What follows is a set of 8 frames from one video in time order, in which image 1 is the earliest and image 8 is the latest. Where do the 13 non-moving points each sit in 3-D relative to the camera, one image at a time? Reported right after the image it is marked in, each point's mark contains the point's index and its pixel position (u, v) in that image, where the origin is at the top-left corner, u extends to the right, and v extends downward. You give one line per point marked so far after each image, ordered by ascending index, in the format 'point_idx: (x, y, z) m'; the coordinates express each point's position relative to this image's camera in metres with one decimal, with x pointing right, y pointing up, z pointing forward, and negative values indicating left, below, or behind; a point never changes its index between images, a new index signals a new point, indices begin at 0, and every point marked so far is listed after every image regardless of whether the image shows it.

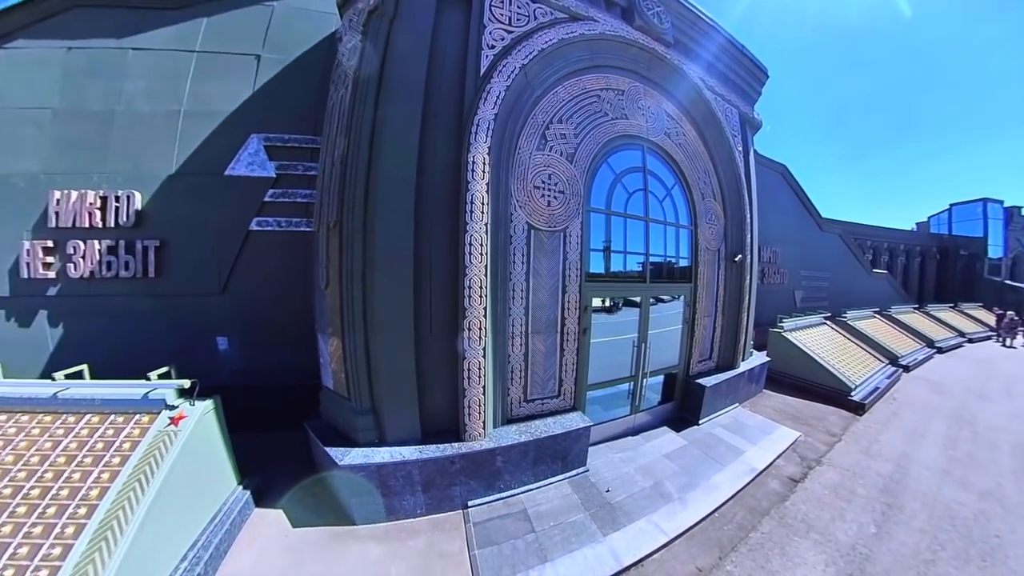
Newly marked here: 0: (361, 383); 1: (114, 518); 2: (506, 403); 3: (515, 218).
0: (-1.4, -0.9, +3.3) m
1: (-2.2, -1.3, +1.9) m
2: (-0.1, -1.3, +3.8) m
3: (+0.1, +0.7, +3.7) m
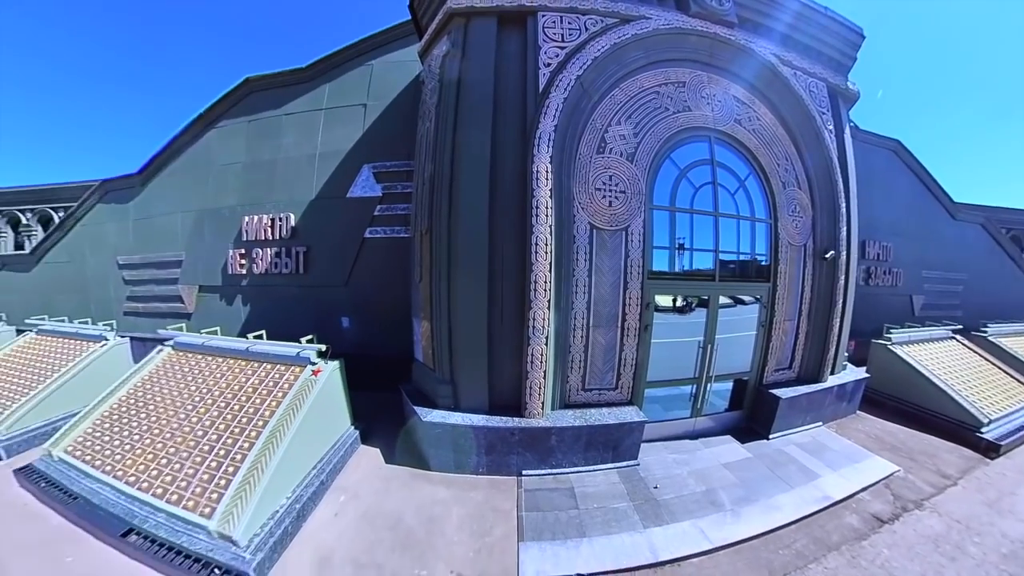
0: (-0.8, -0.9, +4.0) m
1: (-1.9, -1.2, +2.9) m
2: (+0.6, -1.2, +4.0) m
3: (+0.8, +0.8, +3.8) m
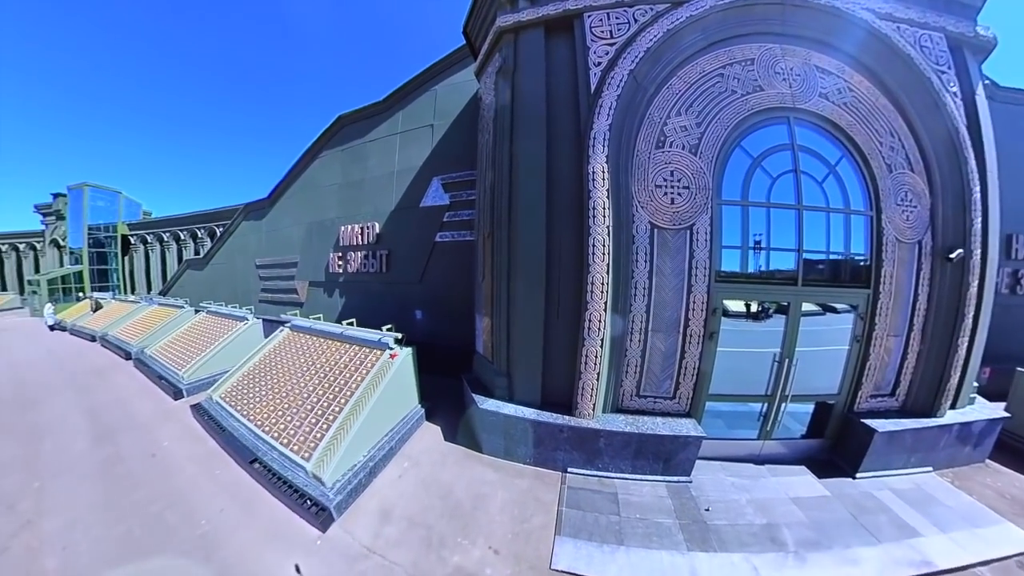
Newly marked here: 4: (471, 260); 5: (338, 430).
0: (-0.1, -0.8, +4.3) m
1: (-1.6, -1.2, +3.5) m
2: (+1.3, -1.2, +3.9) m
3: (+1.4, +0.8, +3.6) m
4: (-0.6, +0.4, +4.7) m
5: (-1.7, -1.4, +3.3) m
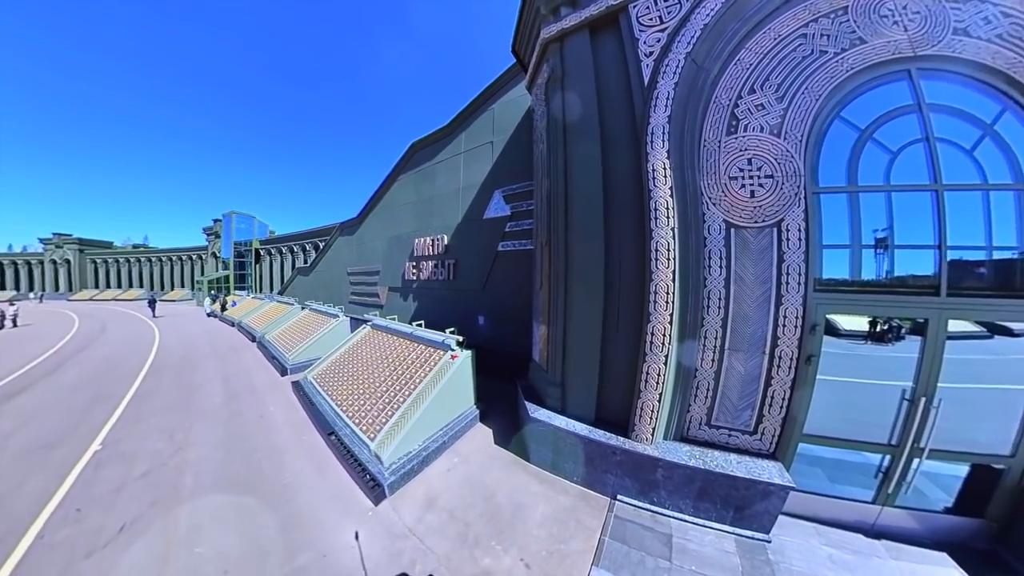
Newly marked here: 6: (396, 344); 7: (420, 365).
0: (+0.6, -0.9, +4.2) m
1: (-1.0, -1.2, +3.9) m
2: (+1.8, -1.4, +3.4) m
3: (+1.9, +0.7, +3.2) m
4: (+0.2, +0.3, +4.7) m
5: (-1.3, -1.5, +3.7) m
6: (-1.8, -0.8, +4.9) m
7: (-1.2, -1.0, +4.3) m
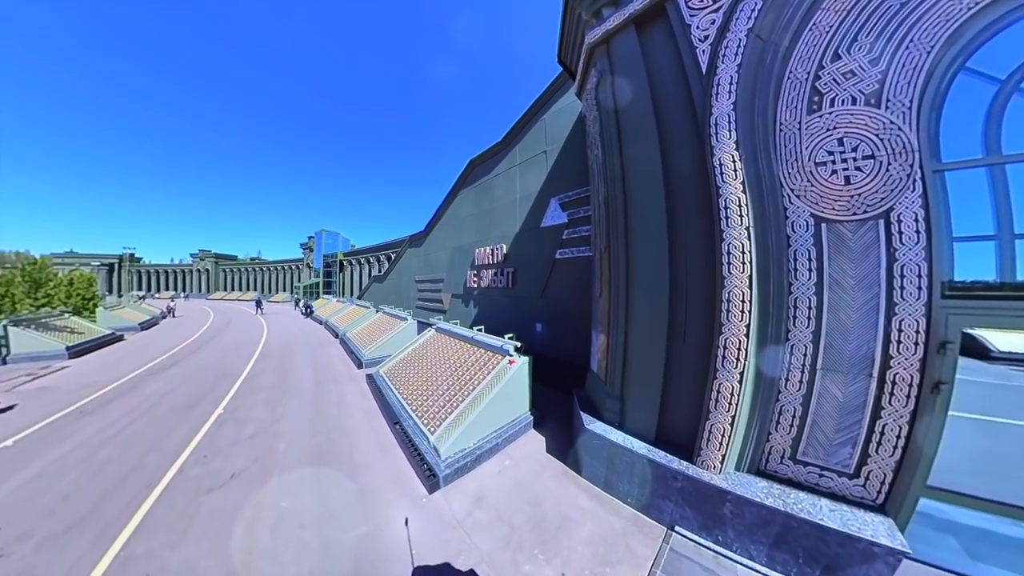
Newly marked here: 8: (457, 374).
0: (+1.2, -1.0, +4.0) m
1: (-0.4, -1.3, +4.1) m
2: (+2.2, -1.4, +2.9) m
3: (+2.2, +0.6, +2.7) m
4: (+1.1, +0.2, +4.6) m
5: (-0.7, -1.5, +4.0) m
6: (-0.8, -0.9, +5.3) m
7: (-0.4, -1.1, +4.6) m
8: (-0.8, -1.2, +4.7) m
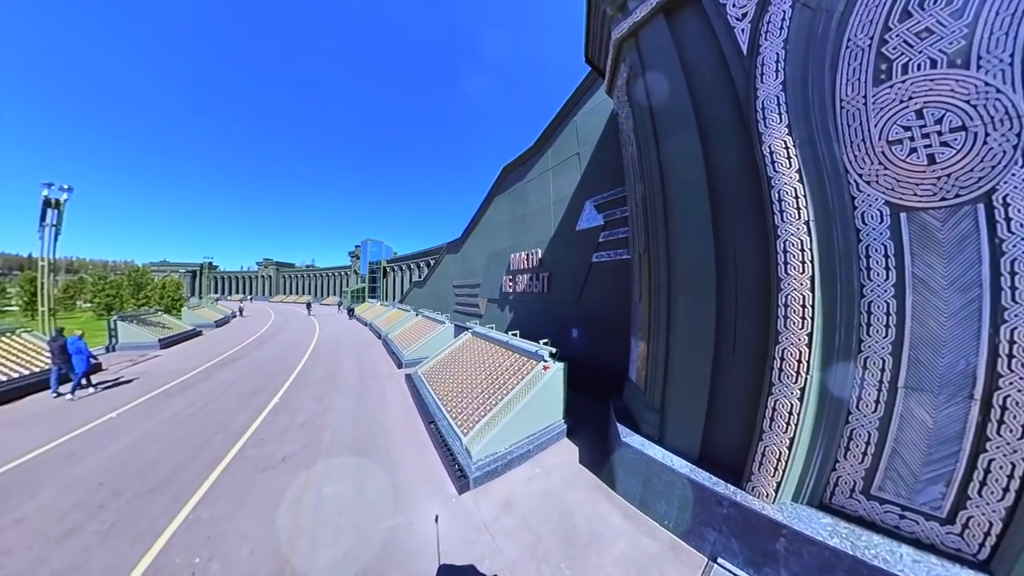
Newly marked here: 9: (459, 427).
0: (+1.6, -1.1, +3.7) m
1: (0.0, -1.4, +4.1) m
2: (+2.3, -1.4, +2.5) m
3: (+2.3, +0.6, +2.3) m
4: (+1.5, +0.1, +4.4) m
5: (-0.3, -1.6, +4.0) m
6: (-0.2, -1.0, +5.3) m
7: (0.0, -1.2, +4.6) m
8: (-0.3, -1.3, +4.7) m
9: (-0.6, -1.7, +4.2) m
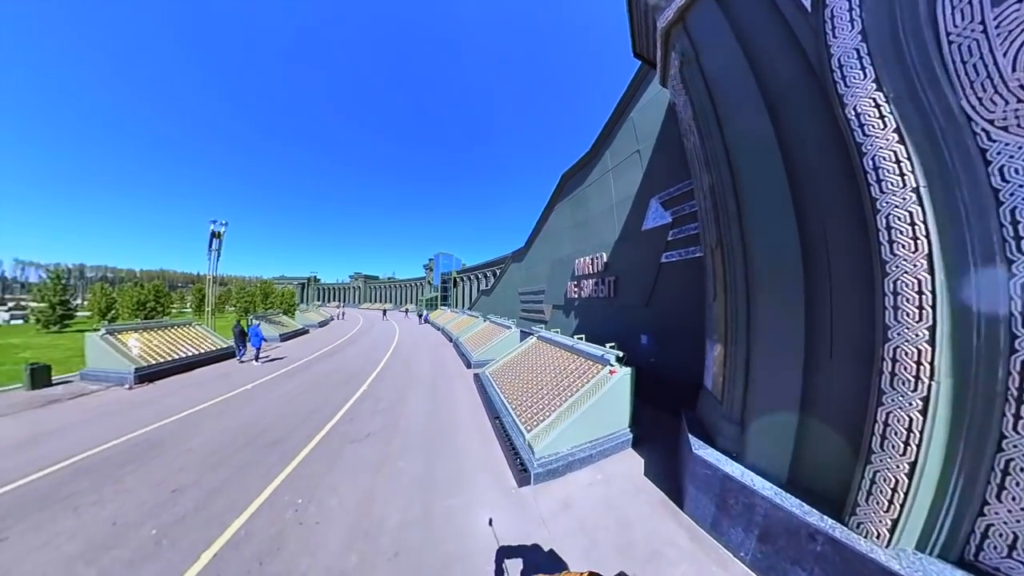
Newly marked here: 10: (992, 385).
0: (+2.1, -1.0, +3.3) m
1: (+0.7, -1.4, +4.0) m
2: (+2.5, -1.3, +1.9) m
3: (+2.5, +0.7, +1.8) m
4: (+2.3, +0.1, +4.0) m
5: (+0.4, -1.6, +4.0) m
6: (+0.8, -1.1, +5.3) m
7: (+0.9, -1.2, +4.5) m
8: (+0.6, -1.4, +4.7) m
9: (+0.1, -1.8, +4.3) m
10: (+2.5, -0.6, +1.9) m
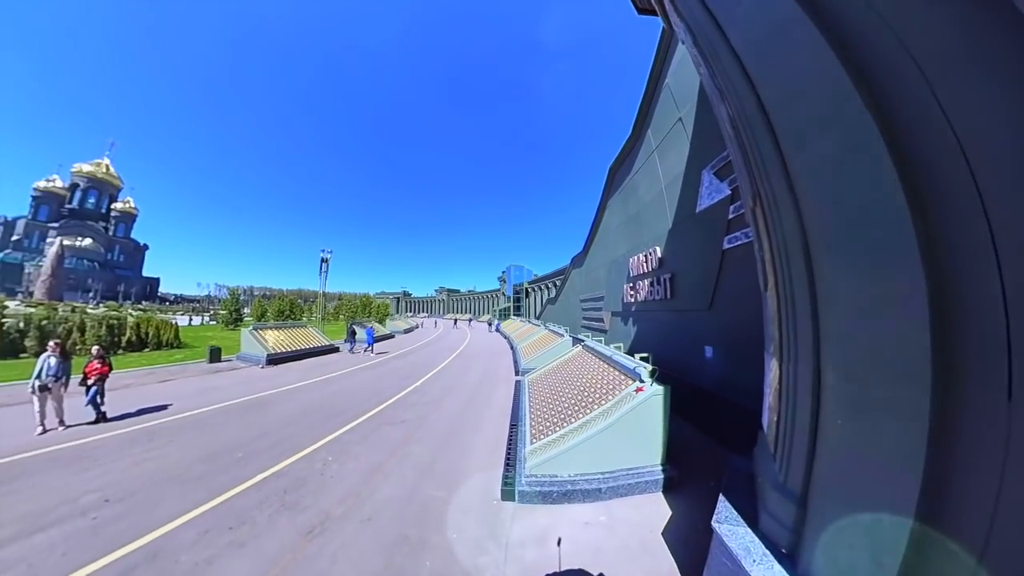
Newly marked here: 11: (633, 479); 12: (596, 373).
0: (+1.6, -0.9, +2.0) m
1: (+0.9, -1.4, +3.4) m
2: (+1.2, -1.1, +0.6) m
3: (+1.1, +0.9, +0.7) m
4: (+2.1, +0.2, +2.6) m
5: (+0.6, -1.6, +3.5) m
6: (+1.6, -1.2, +4.4) m
7: (+1.3, -1.2, +3.7) m
8: (+1.2, -1.4, +4.0) m
9: (+0.5, -1.8, +3.8) m
10: (+1.2, -0.3, +0.6) m
11: (+1.3, -1.8, +3.0) m
12: (+1.6, -1.2, +4.3) m
